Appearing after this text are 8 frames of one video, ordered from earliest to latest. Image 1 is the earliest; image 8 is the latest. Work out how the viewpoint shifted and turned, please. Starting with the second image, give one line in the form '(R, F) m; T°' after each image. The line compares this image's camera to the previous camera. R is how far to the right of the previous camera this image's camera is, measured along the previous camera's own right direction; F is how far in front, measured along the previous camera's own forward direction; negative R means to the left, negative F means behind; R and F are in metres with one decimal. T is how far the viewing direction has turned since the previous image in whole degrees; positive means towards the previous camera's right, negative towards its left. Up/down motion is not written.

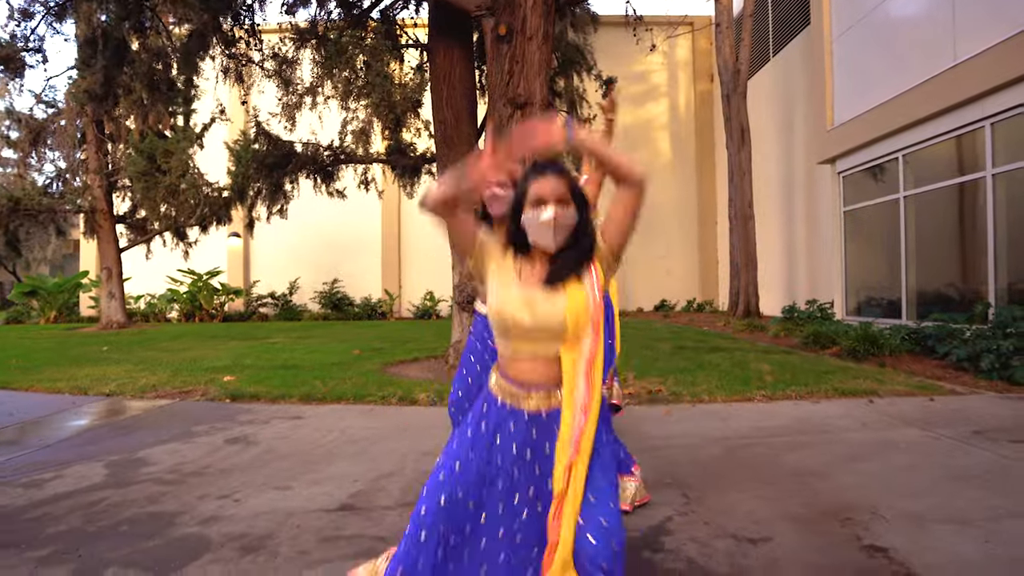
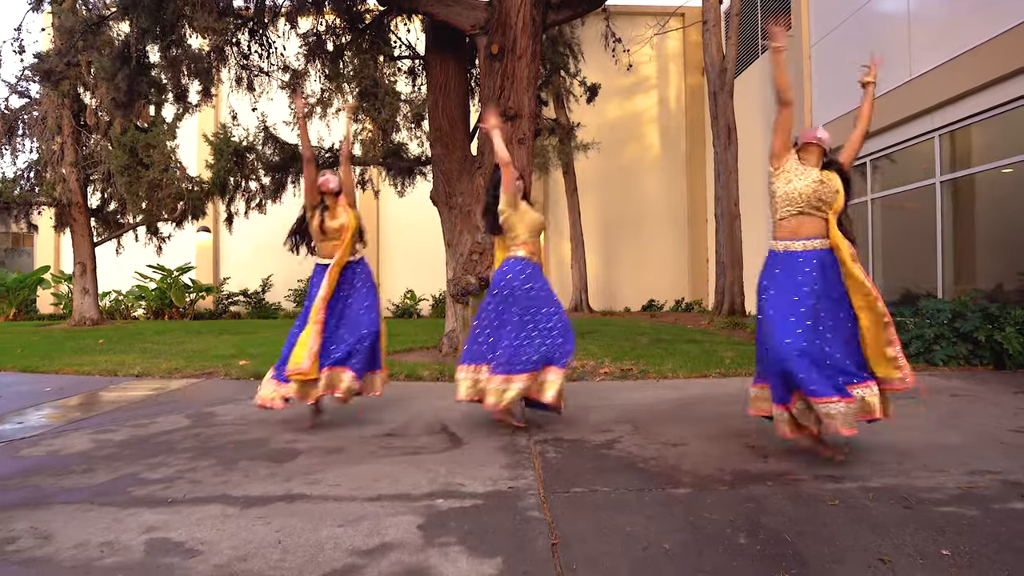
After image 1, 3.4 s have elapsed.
(-0.1, -1.3) m; +2°
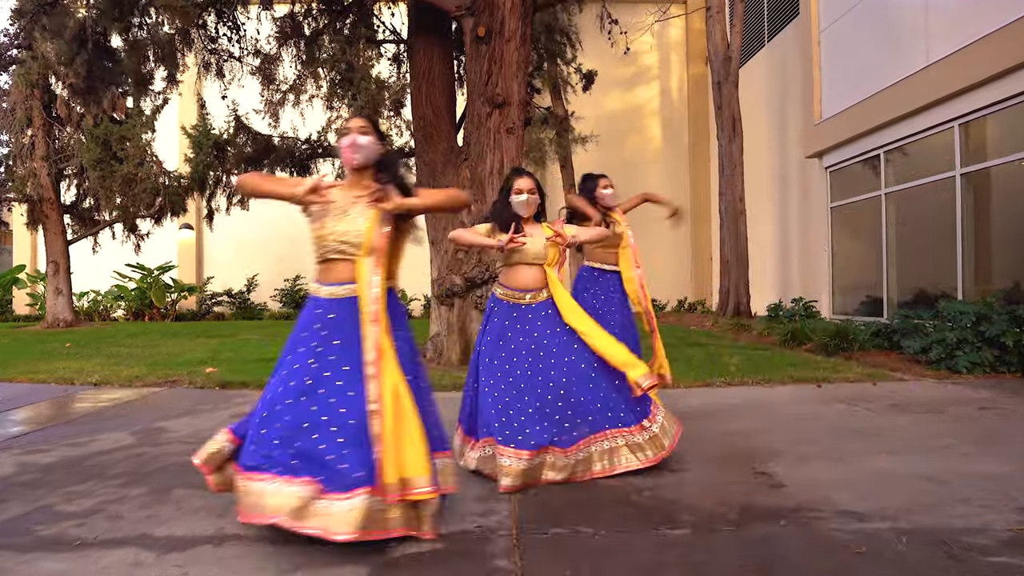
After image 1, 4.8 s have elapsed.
(0.0, +0.4) m; +1°
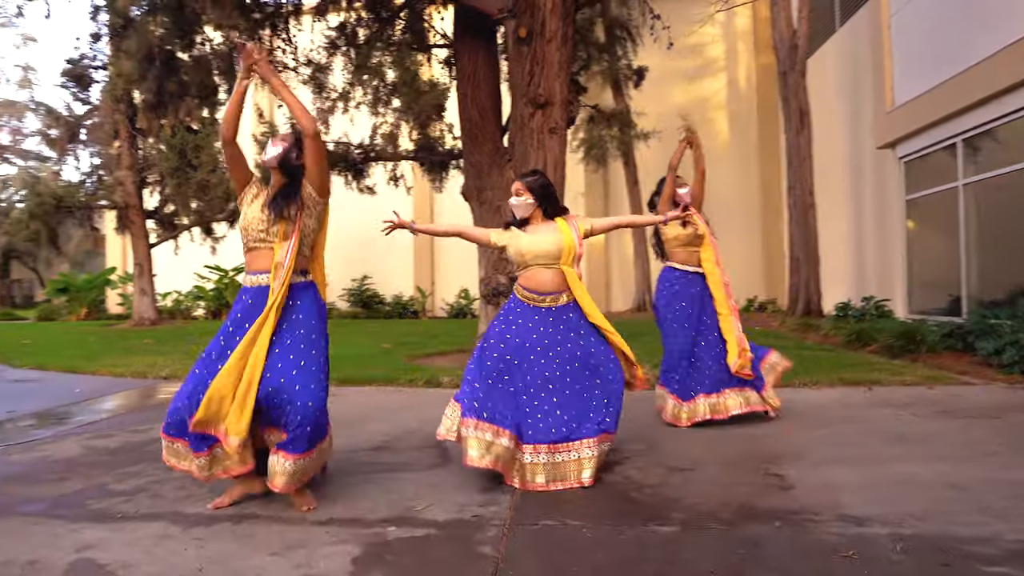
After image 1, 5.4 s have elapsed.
(+0.3, -0.1) m; -5°
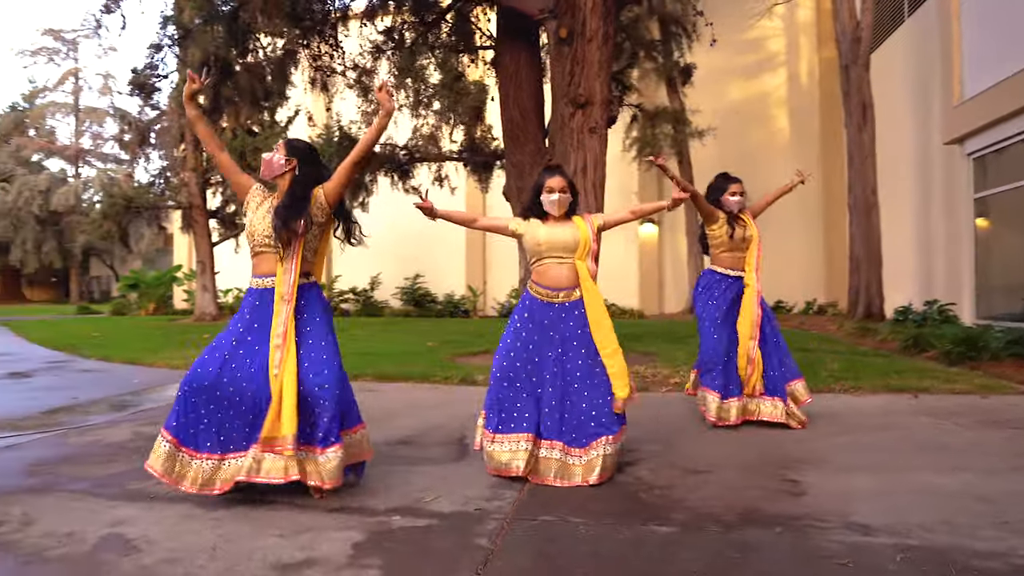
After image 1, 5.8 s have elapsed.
(+0.2, -0.1) m; -4°
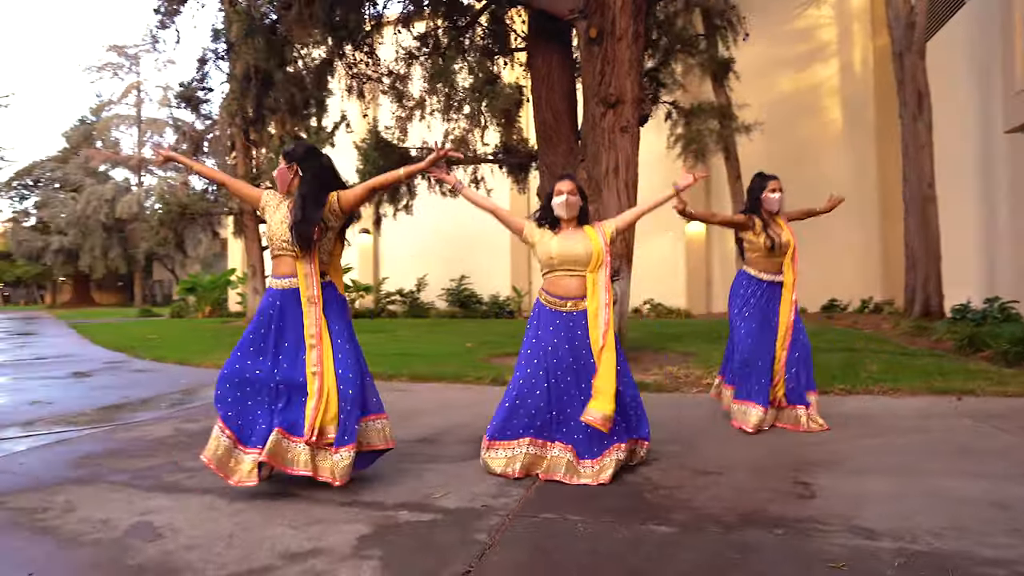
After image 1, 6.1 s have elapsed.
(+0.2, -0.1) m; -4°
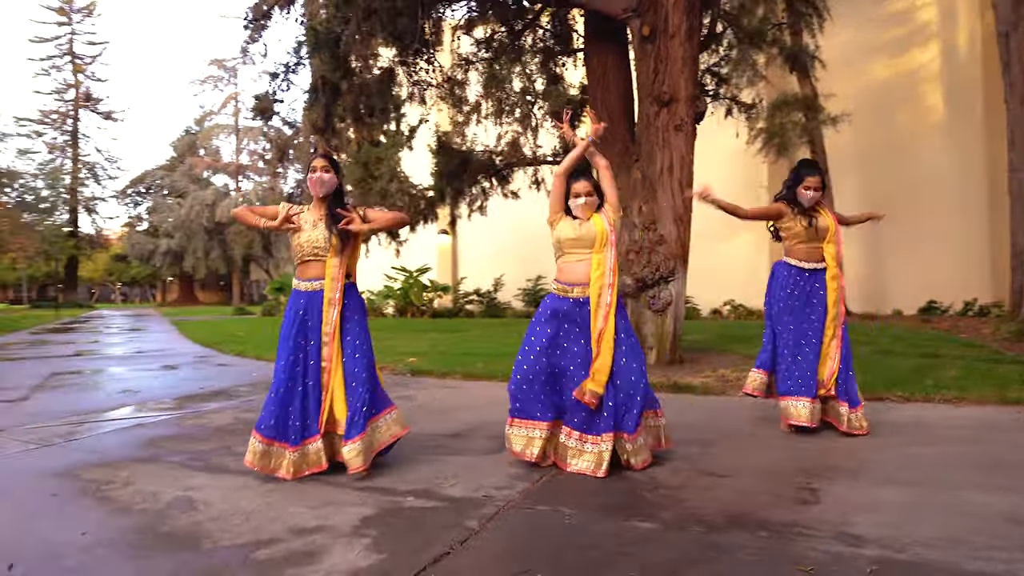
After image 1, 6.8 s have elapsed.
(+0.3, -0.1) m; -6°
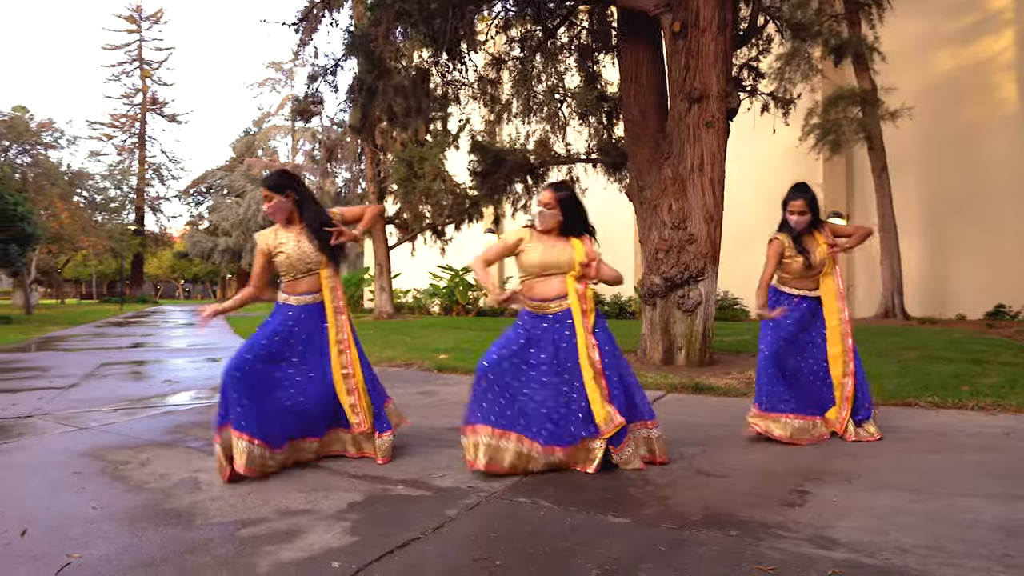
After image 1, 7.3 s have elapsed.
(+0.2, 0.0) m; -4°
